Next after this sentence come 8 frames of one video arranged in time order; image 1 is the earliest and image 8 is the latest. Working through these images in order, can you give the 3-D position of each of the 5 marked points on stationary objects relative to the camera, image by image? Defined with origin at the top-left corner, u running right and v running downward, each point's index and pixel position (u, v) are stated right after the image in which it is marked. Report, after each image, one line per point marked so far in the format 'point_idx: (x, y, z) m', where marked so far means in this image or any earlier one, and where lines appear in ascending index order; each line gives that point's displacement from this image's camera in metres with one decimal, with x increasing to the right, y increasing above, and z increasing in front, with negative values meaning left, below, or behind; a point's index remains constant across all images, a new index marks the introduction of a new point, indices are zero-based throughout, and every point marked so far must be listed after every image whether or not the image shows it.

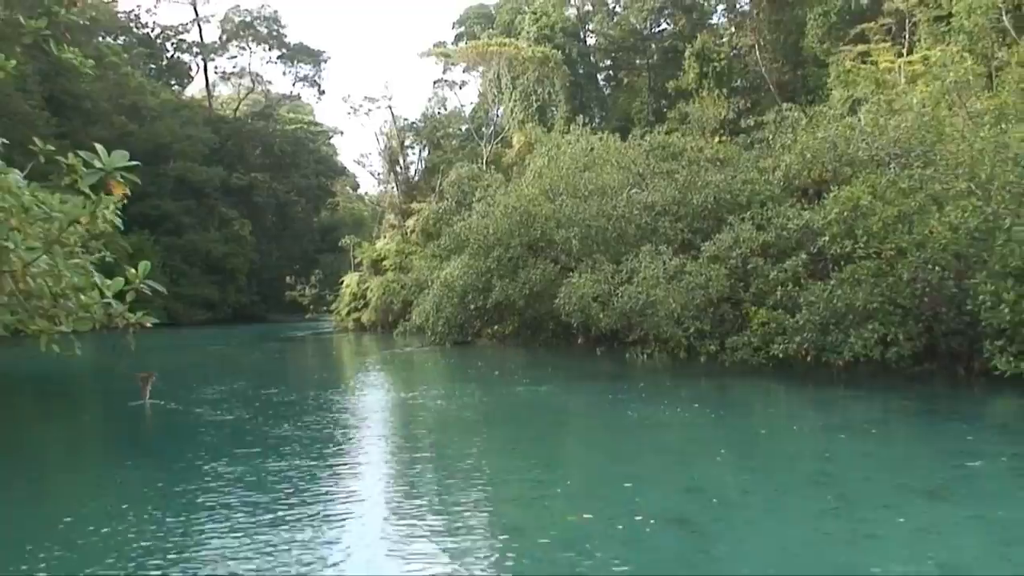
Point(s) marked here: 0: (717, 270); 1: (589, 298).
0: (+2.8, +0.3, +16.6) m
1: (+1.1, -0.2, +18.7) m
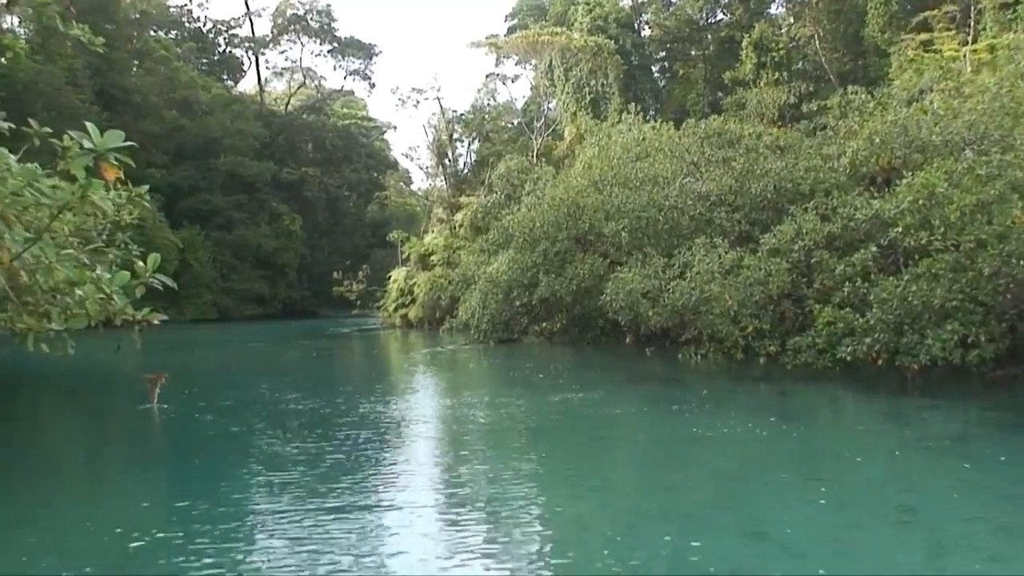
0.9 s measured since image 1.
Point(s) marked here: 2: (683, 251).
0: (+3.4, +0.3, +15.8) m
1: (+1.8, -0.1, +17.9) m
2: (+2.5, +0.5, +18.0) m
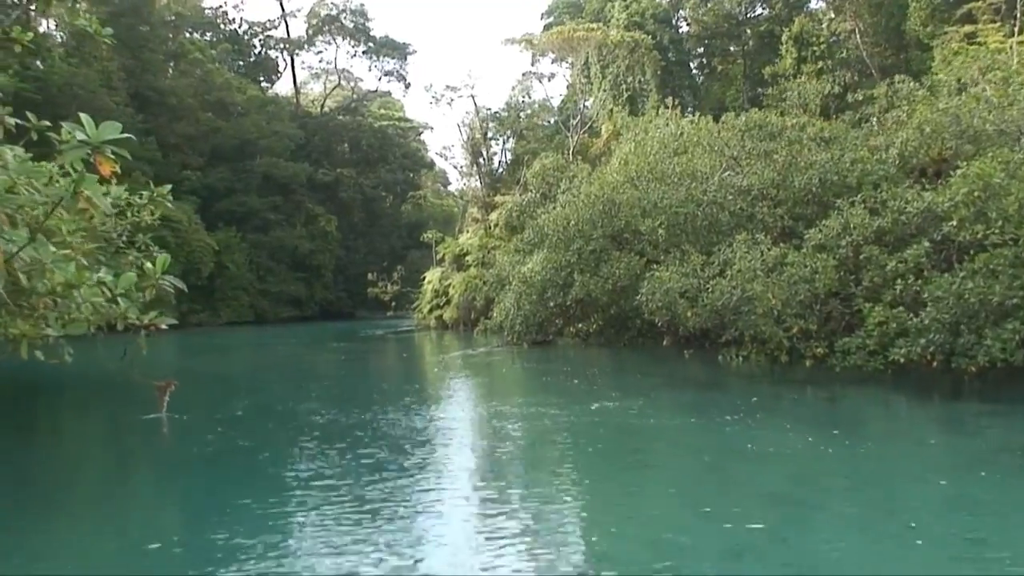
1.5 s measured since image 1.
0: (+3.8, +0.3, +15.2) m
1: (+2.3, -0.1, +17.4) m
2: (+3.0, +0.6, +17.4) m
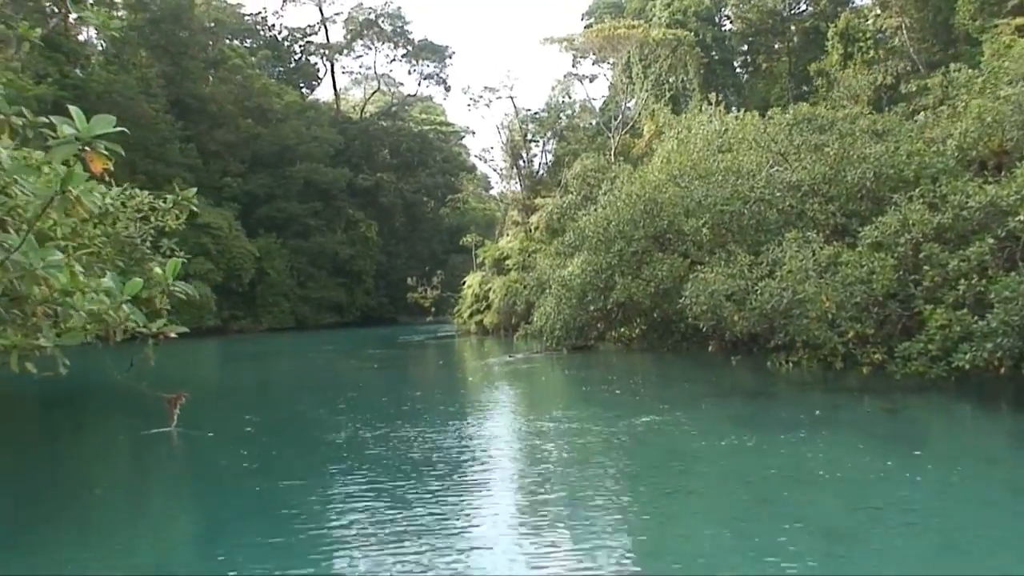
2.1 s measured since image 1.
0: (+4.3, +0.3, +14.6) m
1: (+2.9, -0.1, +16.8) m
2: (+3.5, +0.5, +16.8) m
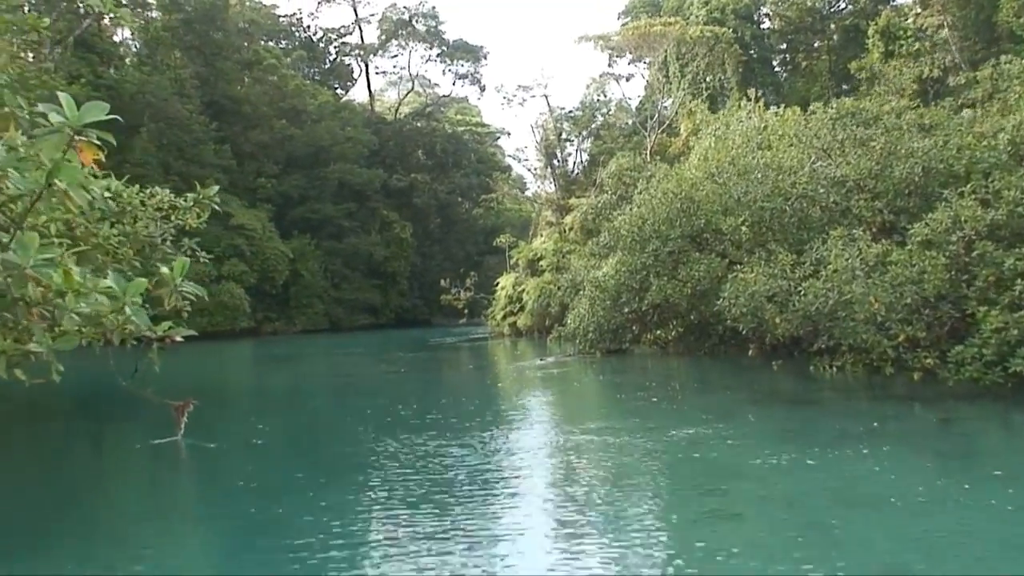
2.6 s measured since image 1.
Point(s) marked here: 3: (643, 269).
0: (+4.7, +0.3, +14.0) m
1: (+3.3, -0.1, +16.4) m
2: (+3.9, +0.5, +16.3) m
3: (+2.0, +0.3, +19.1) m
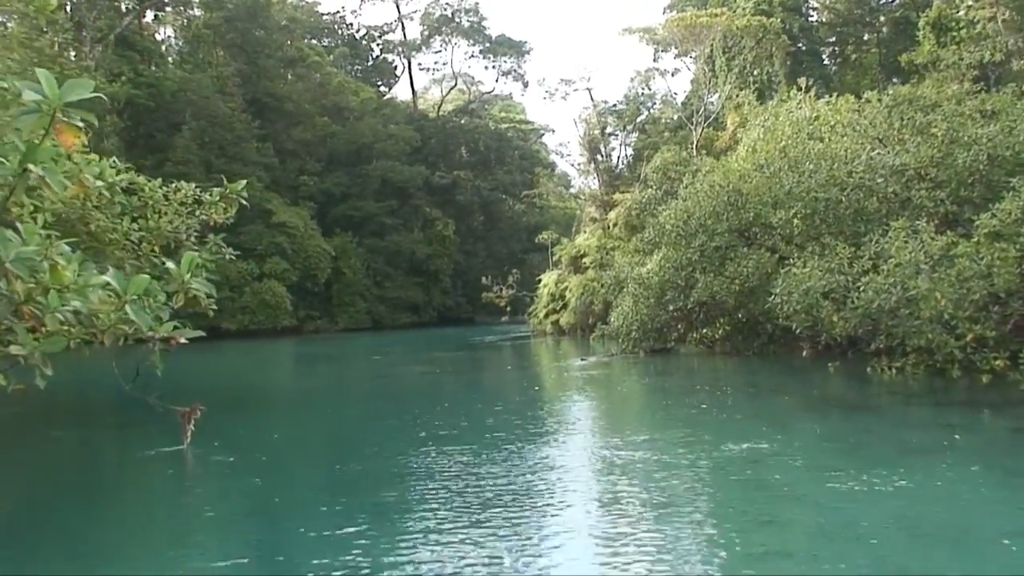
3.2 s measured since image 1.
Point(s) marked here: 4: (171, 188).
0: (+5.1, +0.3, +13.4) m
1: (+3.8, -0.1, +15.7) m
2: (+4.5, +0.6, +15.6) m
3: (+2.6, +0.3, +18.5) m
4: (-2.9, +0.9, +10.7) m
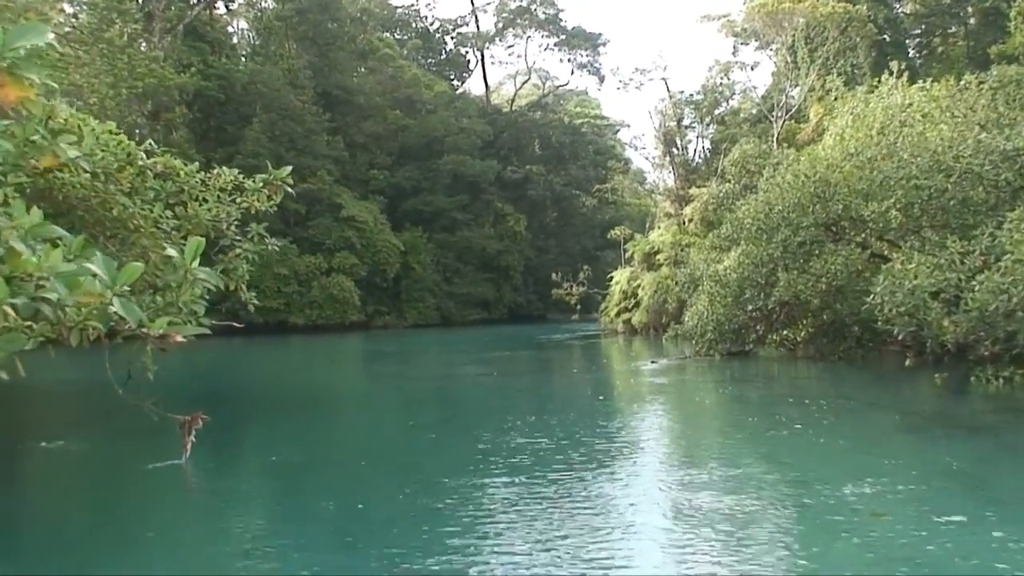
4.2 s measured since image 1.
0: (+5.8, +0.3, +12.2) m
1: (+4.6, -0.1, +14.6) m
2: (+5.3, +0.6, +14.5) m
3: (+3.6, +0.3, +17.5) m
4: (-2.4, +0.9, +10.0) m
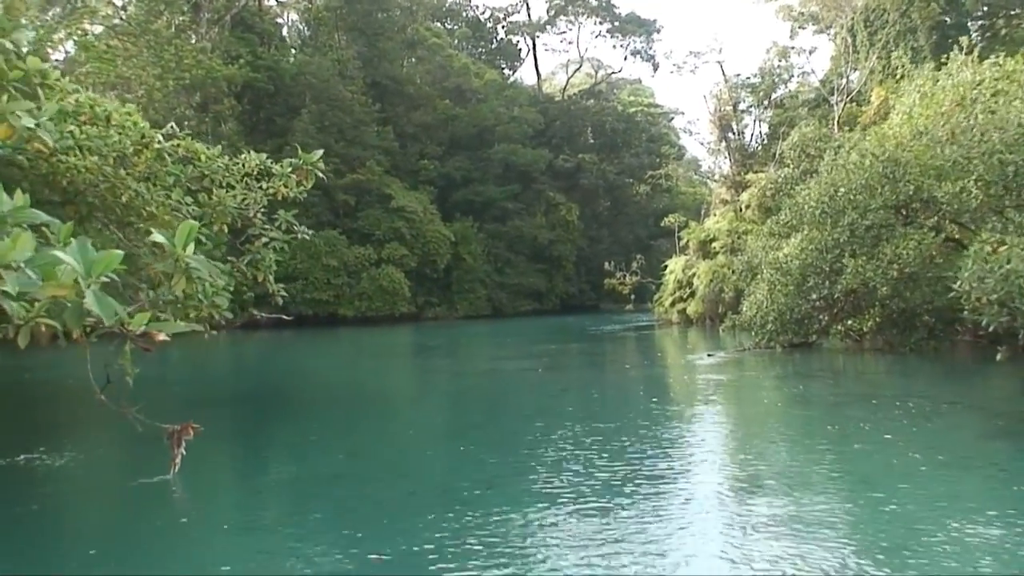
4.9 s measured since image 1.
0: (+6.2, +0.5, +11.3) m
1: (+5.2, +0.1, +13.8) m
2: (+5.8, +0.7, +13.6) m
3: (+4.3, +0.5, +16.7) m
4: (-2.1, +1.0, +9.5) m
